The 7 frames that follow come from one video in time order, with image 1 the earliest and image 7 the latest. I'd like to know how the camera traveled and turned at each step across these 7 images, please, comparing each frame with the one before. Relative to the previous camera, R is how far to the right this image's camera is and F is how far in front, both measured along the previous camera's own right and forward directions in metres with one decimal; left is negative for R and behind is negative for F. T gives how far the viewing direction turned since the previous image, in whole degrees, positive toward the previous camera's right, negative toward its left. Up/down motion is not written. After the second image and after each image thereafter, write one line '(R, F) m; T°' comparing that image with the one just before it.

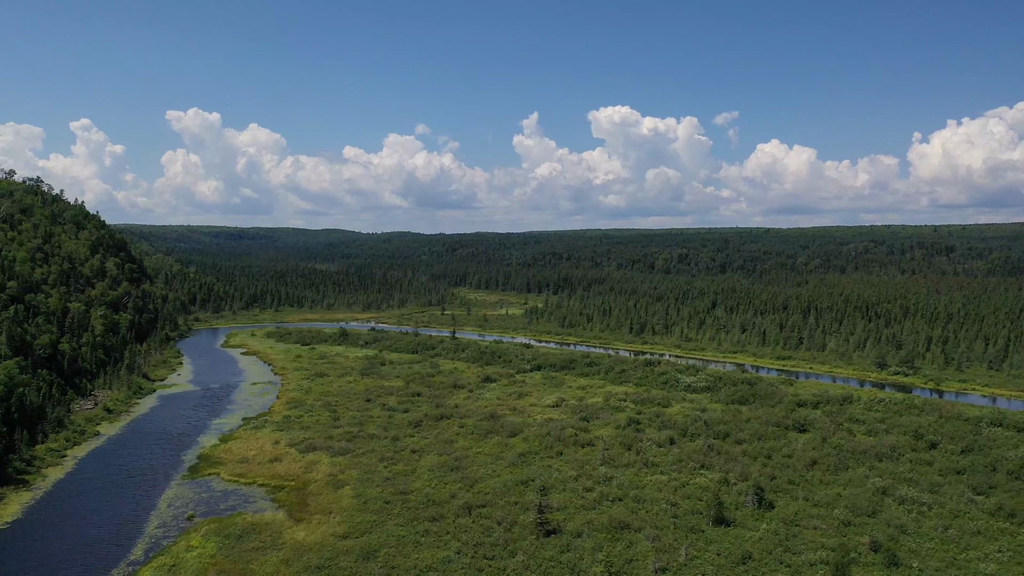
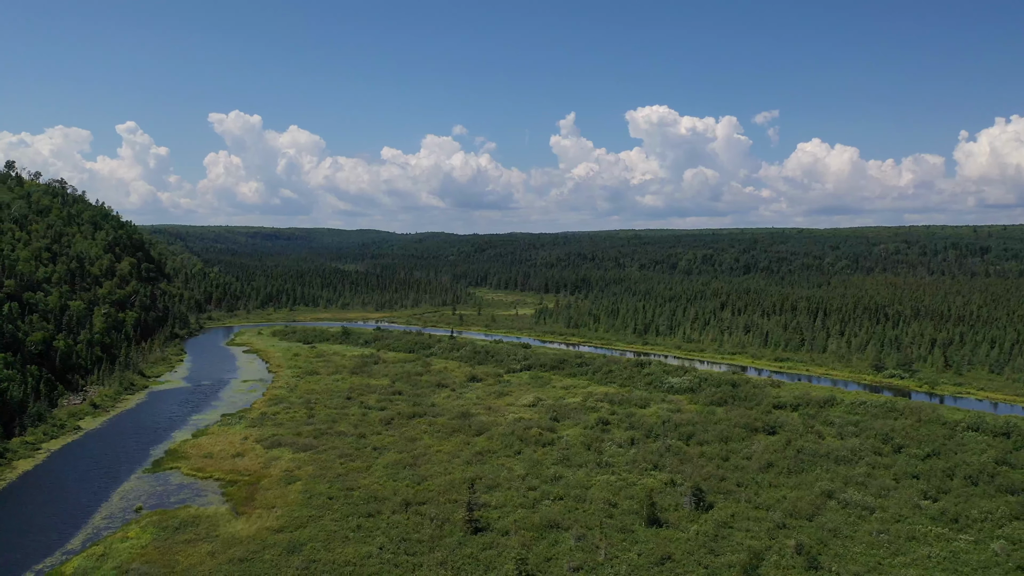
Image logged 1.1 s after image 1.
(+4.3, -0.2) m; -3°
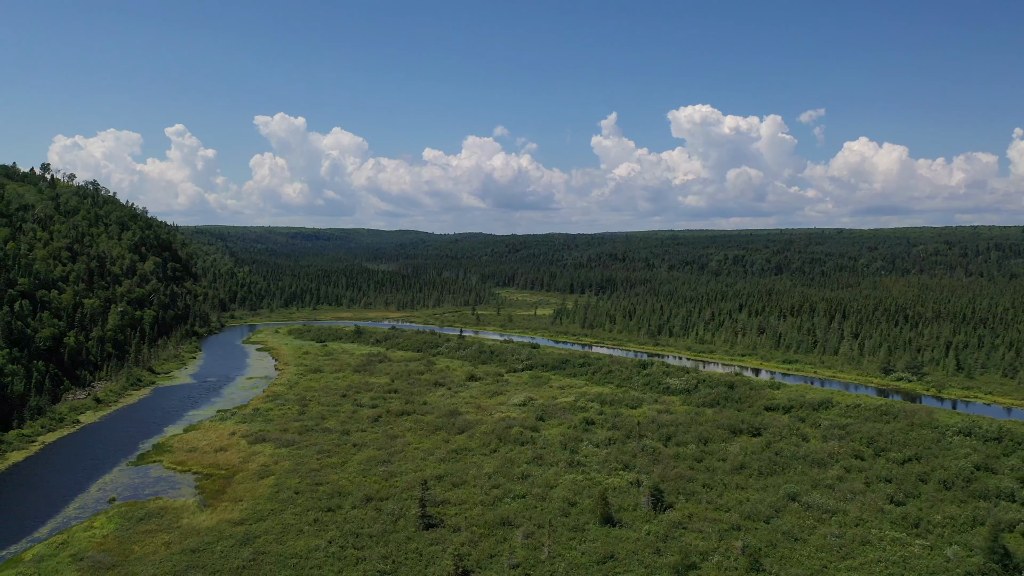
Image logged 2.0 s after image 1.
(+3.5, -0.2) m; -3°
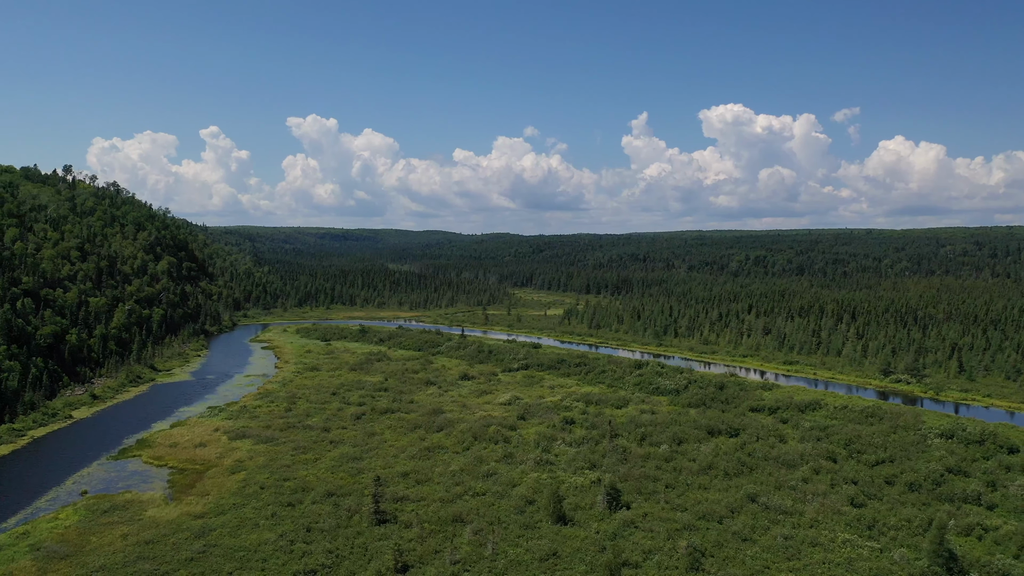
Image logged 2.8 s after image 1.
(+3.2, -0.2) m; -2°
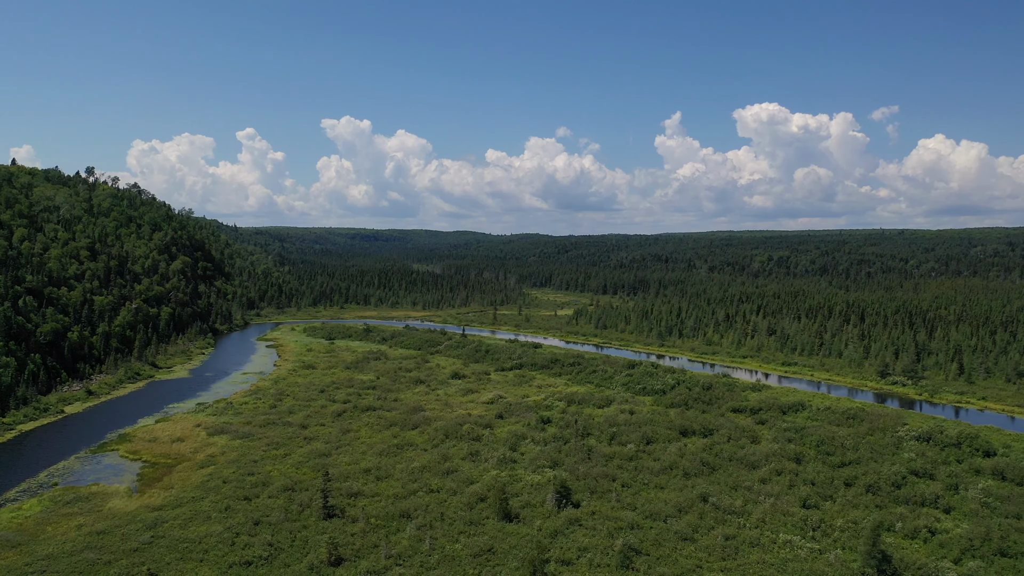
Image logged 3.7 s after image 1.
(+3.6, -0.2) m; -2°
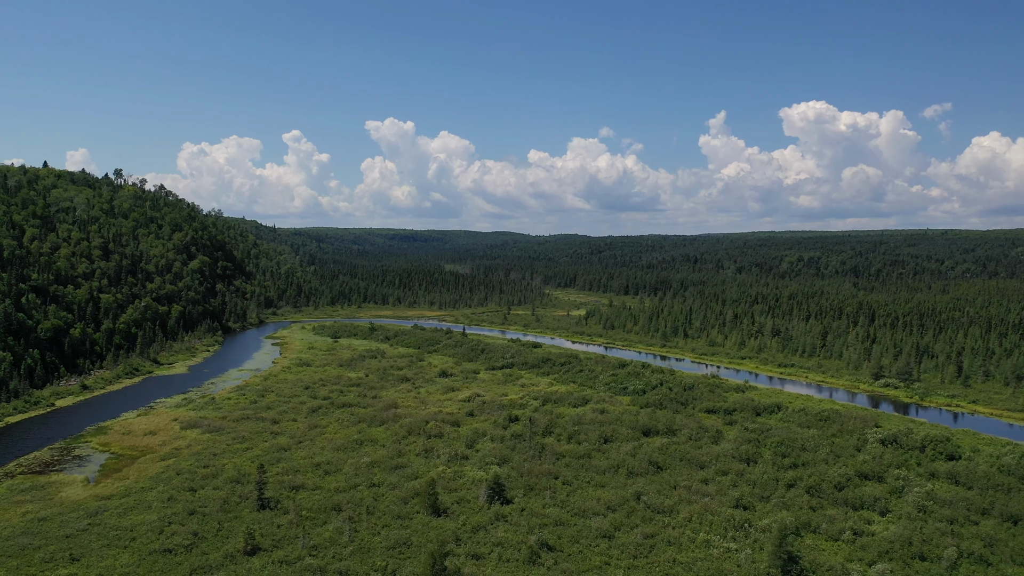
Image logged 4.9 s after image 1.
(+4.8, -0.3) m; -3°
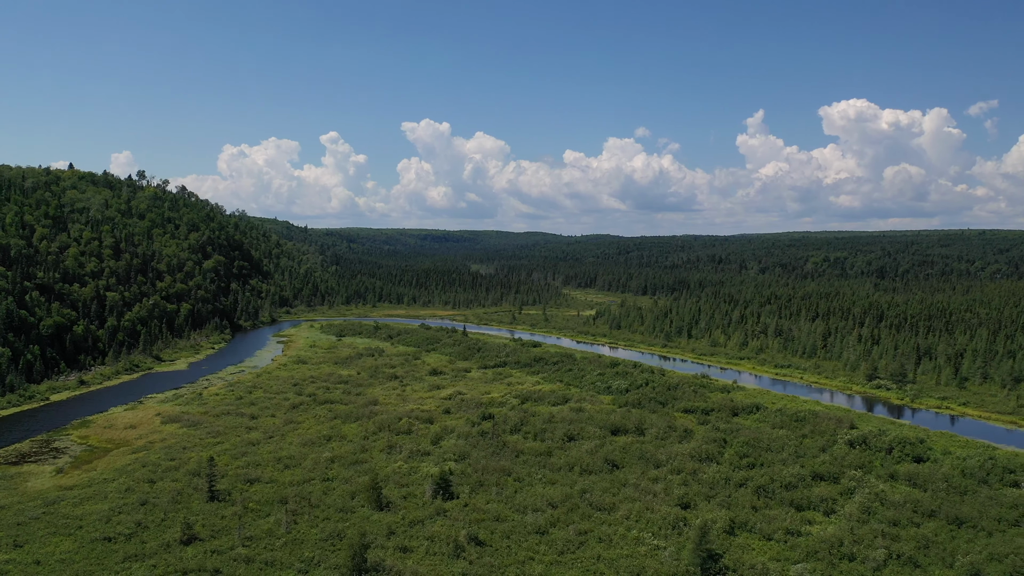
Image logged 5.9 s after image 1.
(+4.0, -0.3) m; -3°
